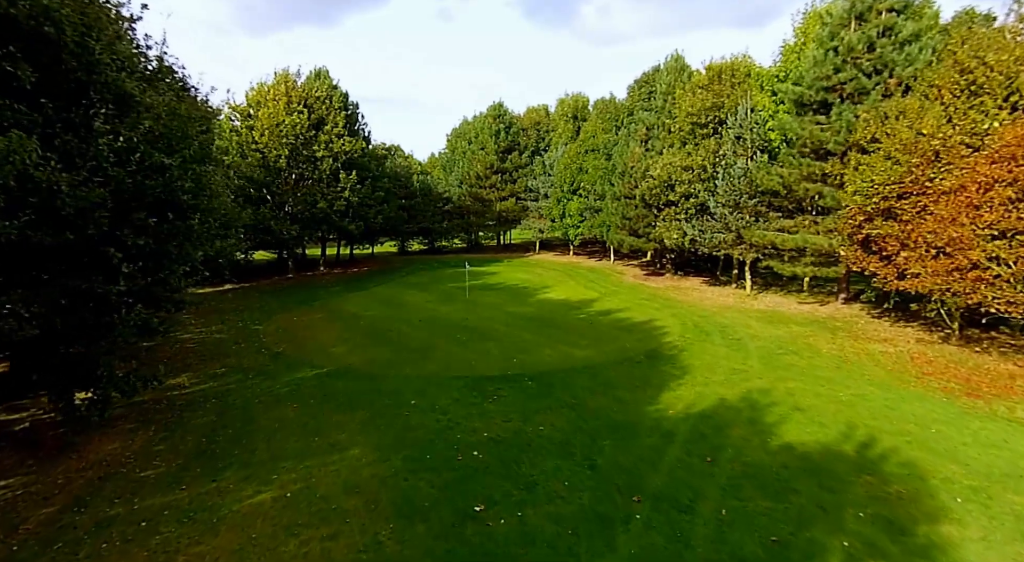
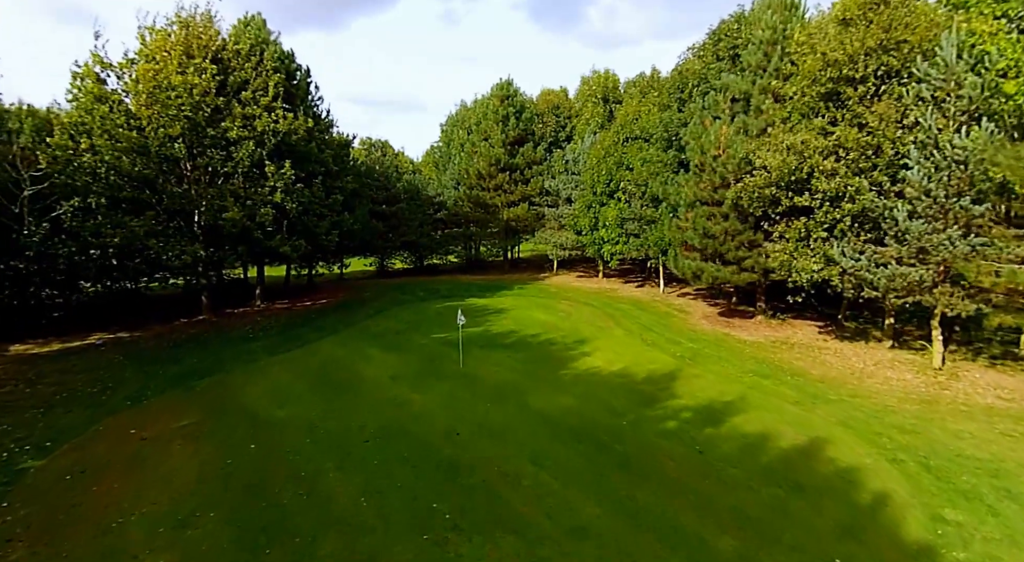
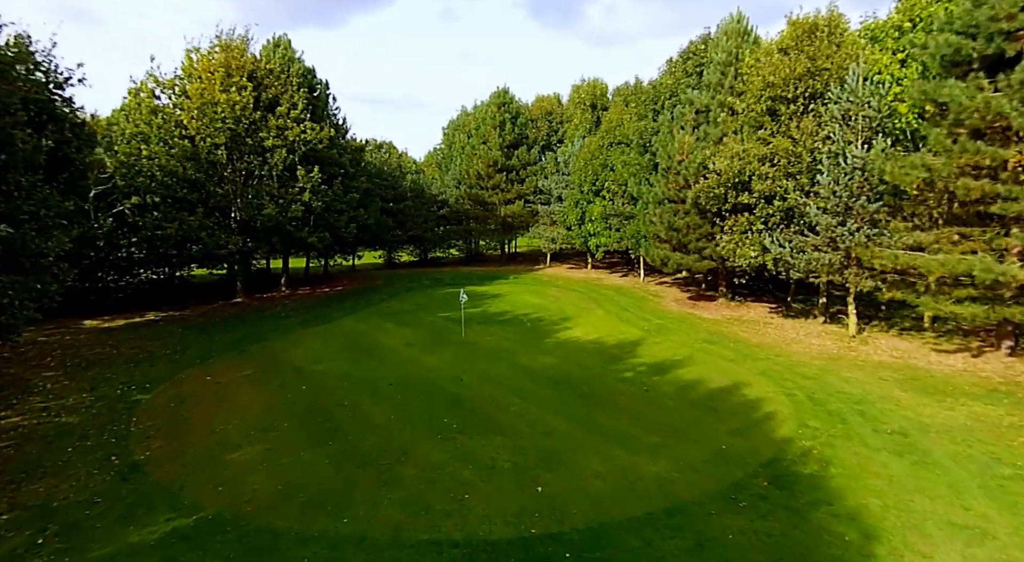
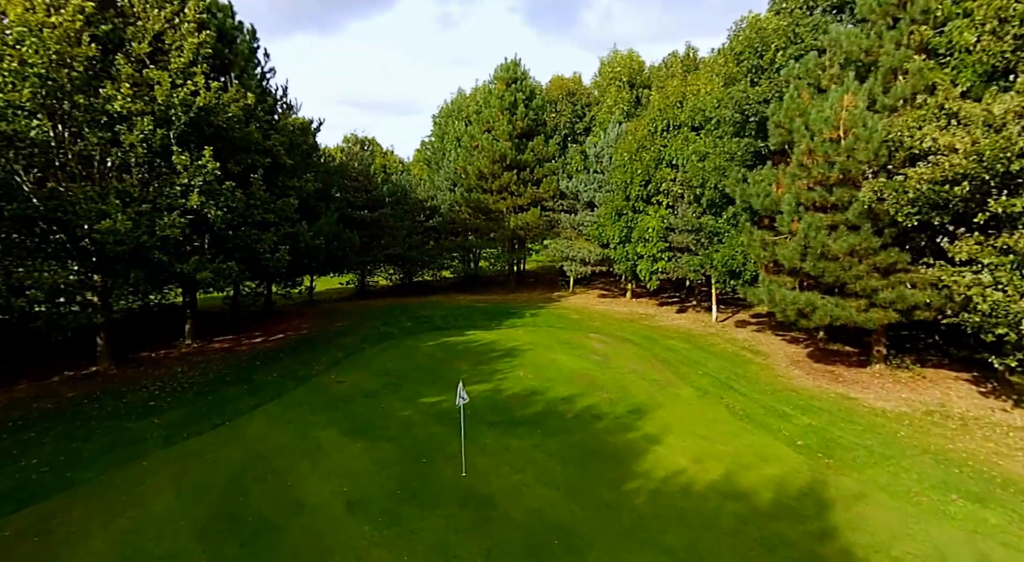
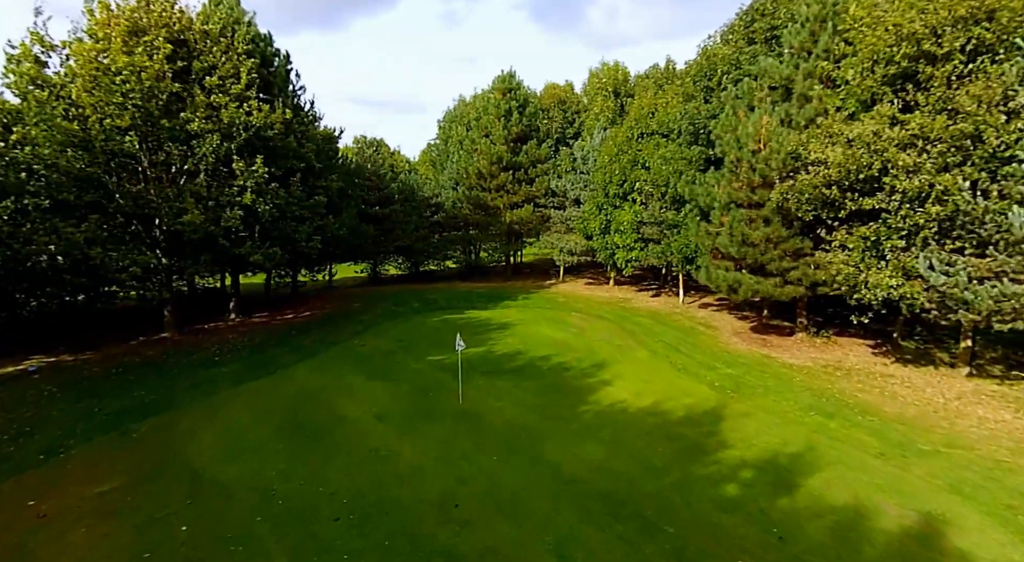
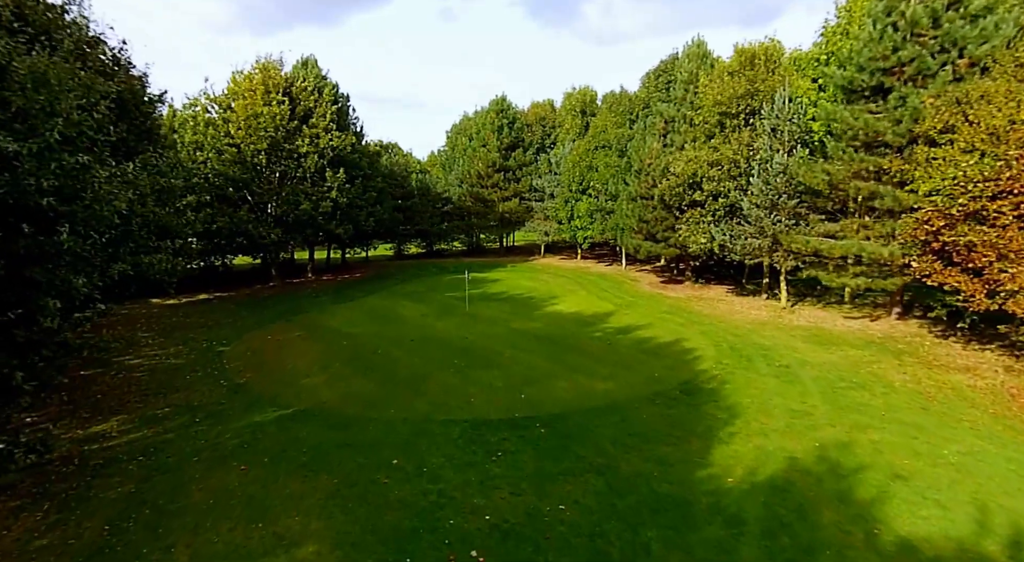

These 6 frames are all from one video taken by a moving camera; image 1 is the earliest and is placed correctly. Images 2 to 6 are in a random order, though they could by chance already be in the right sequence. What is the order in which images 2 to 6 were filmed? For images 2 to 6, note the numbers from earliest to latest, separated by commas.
6, 3, 2, 5, 4
